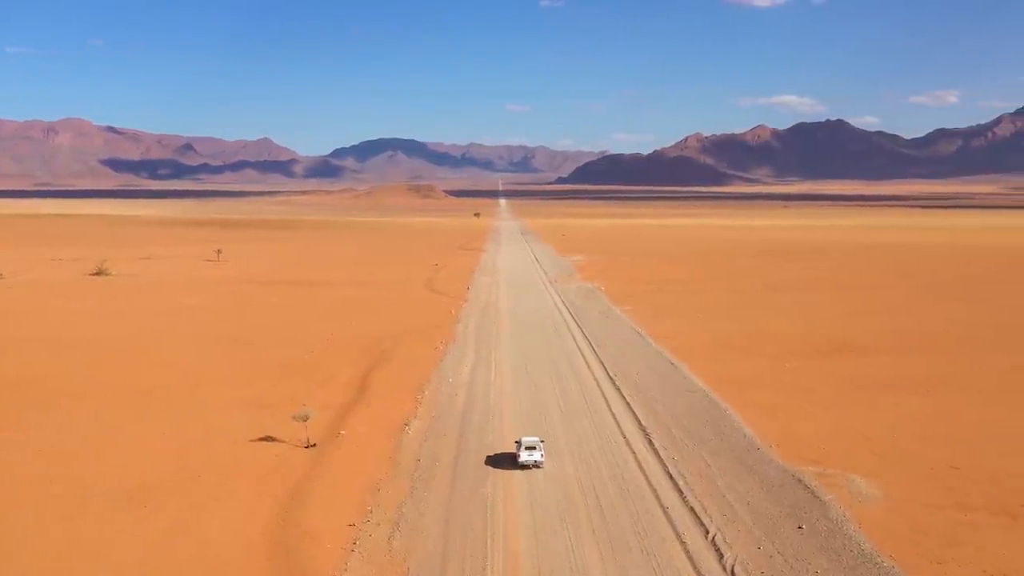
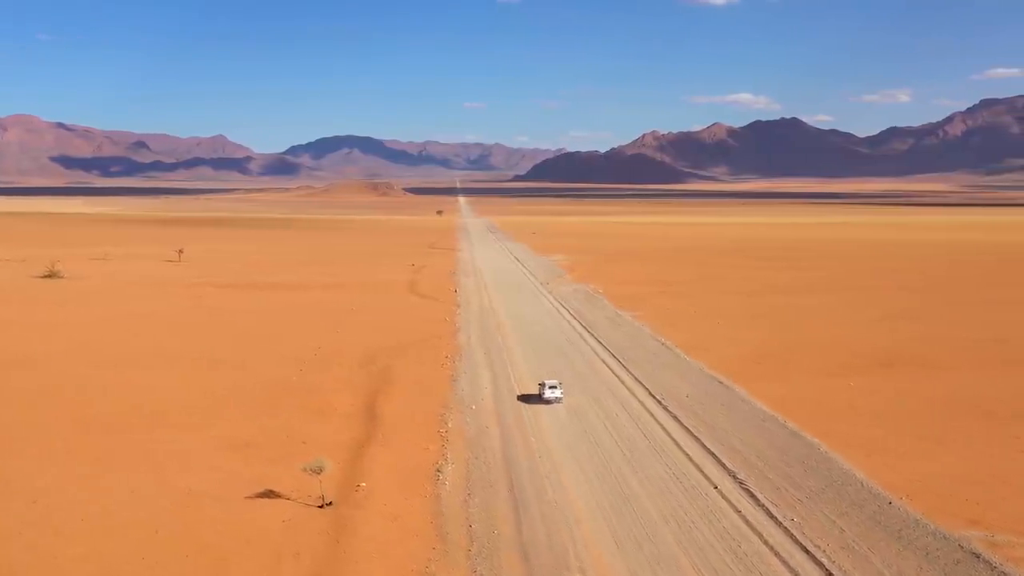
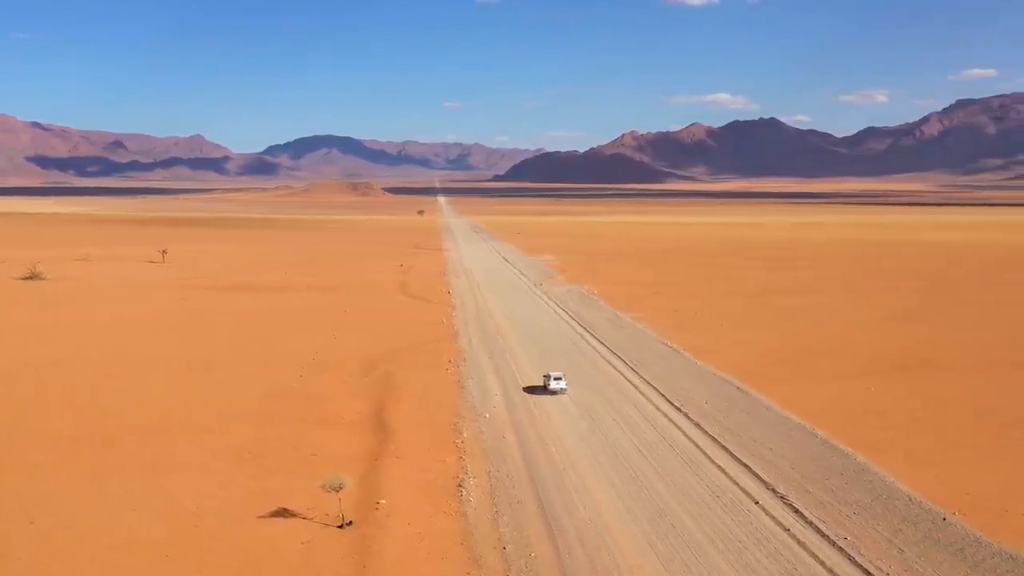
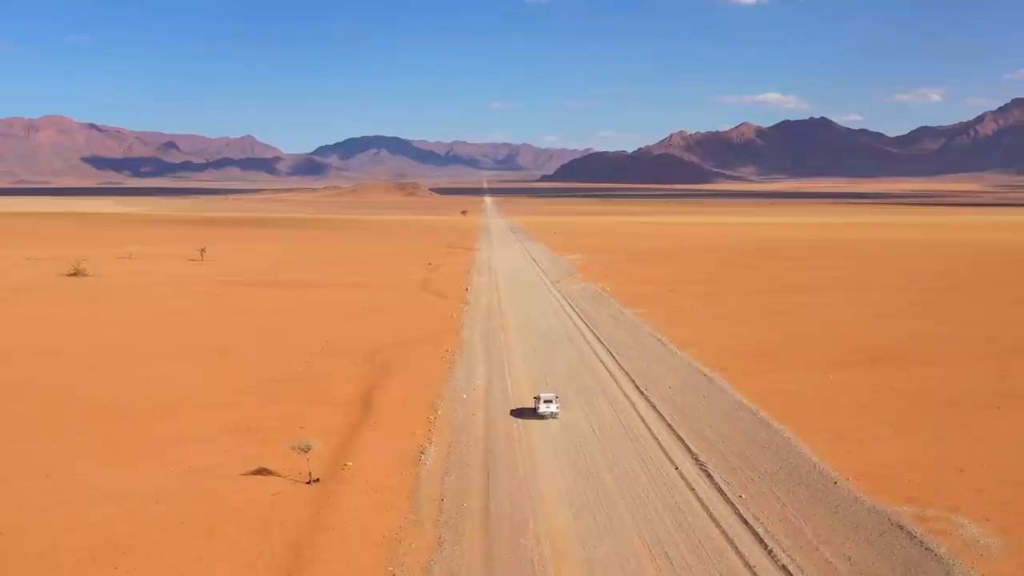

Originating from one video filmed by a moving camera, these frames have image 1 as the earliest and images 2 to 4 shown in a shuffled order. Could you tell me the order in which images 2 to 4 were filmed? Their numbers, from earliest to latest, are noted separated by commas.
4, 2, 3
